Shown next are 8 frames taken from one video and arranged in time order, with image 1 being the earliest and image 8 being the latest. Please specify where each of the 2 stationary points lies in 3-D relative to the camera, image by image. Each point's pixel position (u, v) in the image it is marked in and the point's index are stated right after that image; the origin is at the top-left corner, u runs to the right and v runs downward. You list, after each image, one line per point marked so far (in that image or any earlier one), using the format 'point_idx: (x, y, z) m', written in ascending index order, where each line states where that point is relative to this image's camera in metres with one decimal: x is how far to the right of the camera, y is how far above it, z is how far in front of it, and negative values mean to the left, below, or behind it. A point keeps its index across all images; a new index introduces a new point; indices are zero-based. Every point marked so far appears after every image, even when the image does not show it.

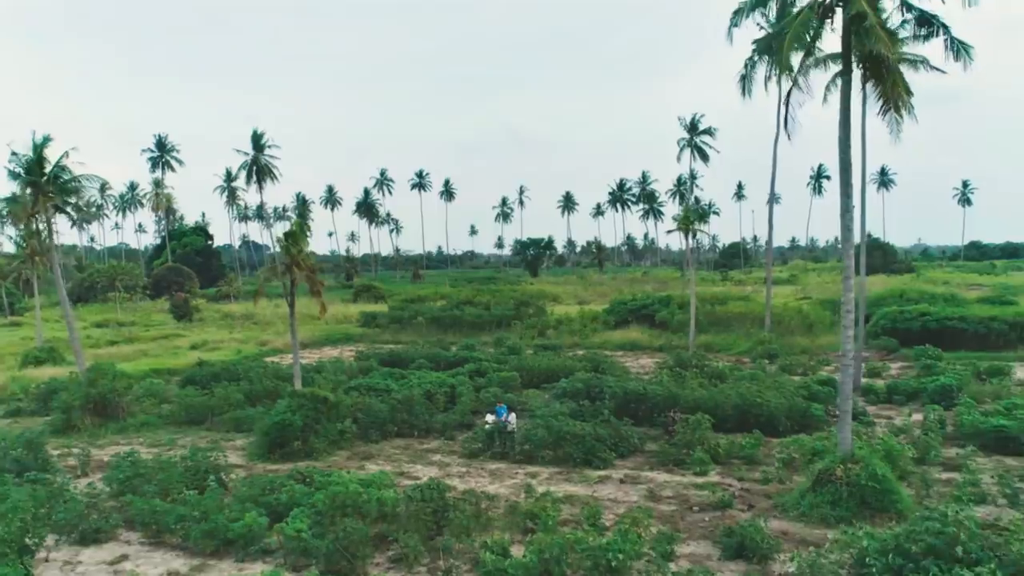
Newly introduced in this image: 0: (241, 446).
0: (-6.6, -3.9, +19.1) m
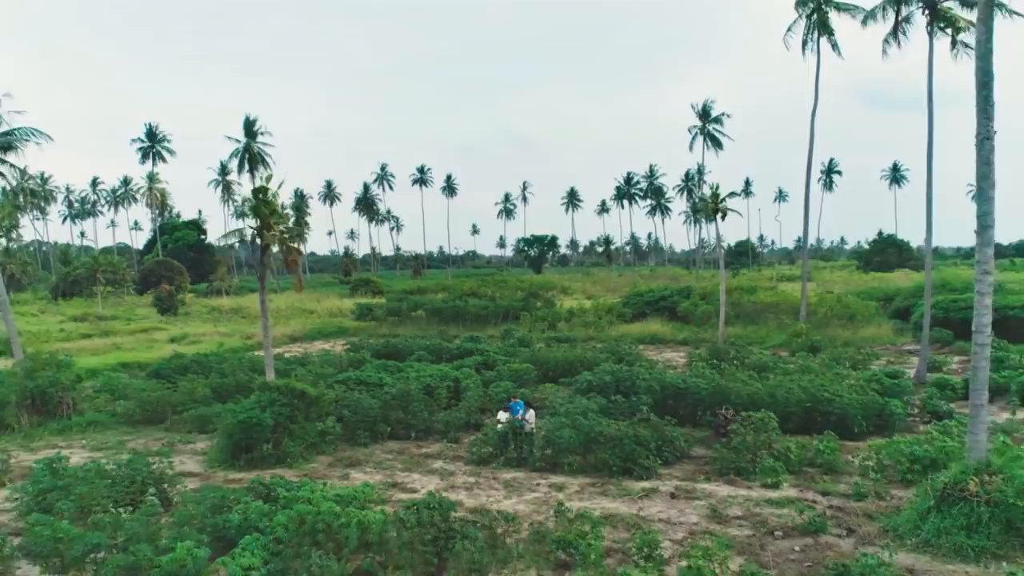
0: (-6.3, -3.3, +15.8) m
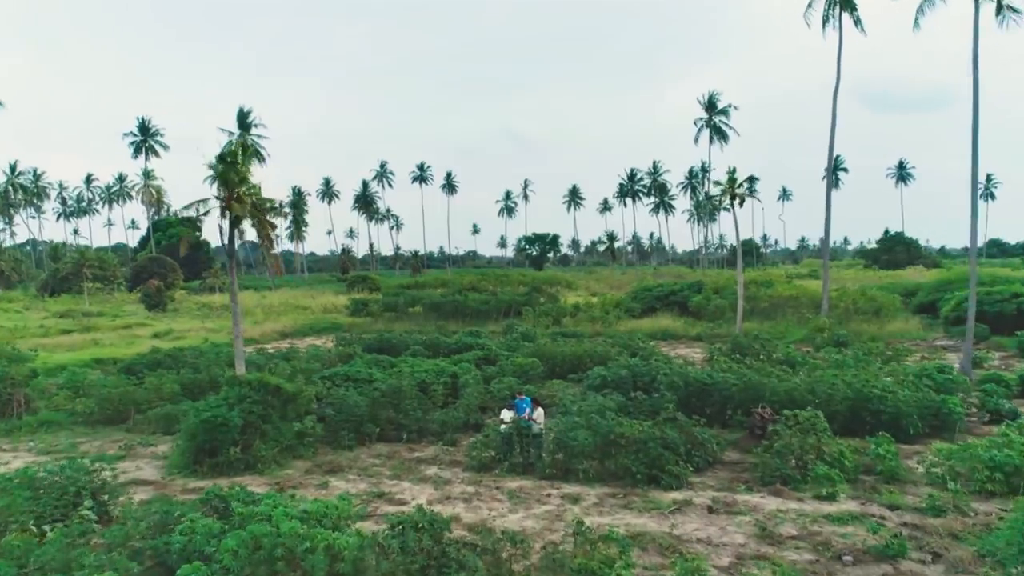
0: (-6.2, -2.9, +13.8) m
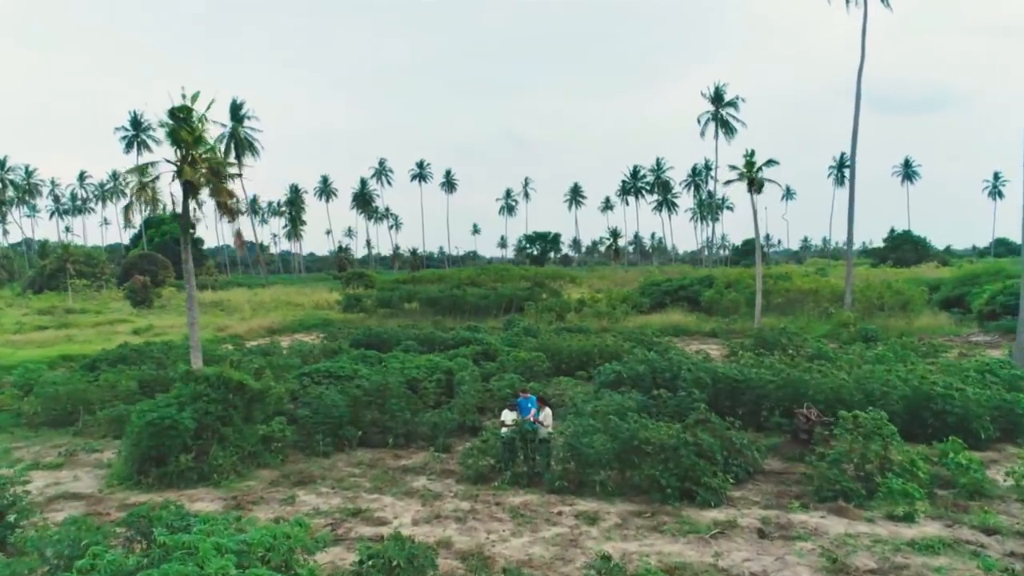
0: (-6.2, -2.6, +11.8) m
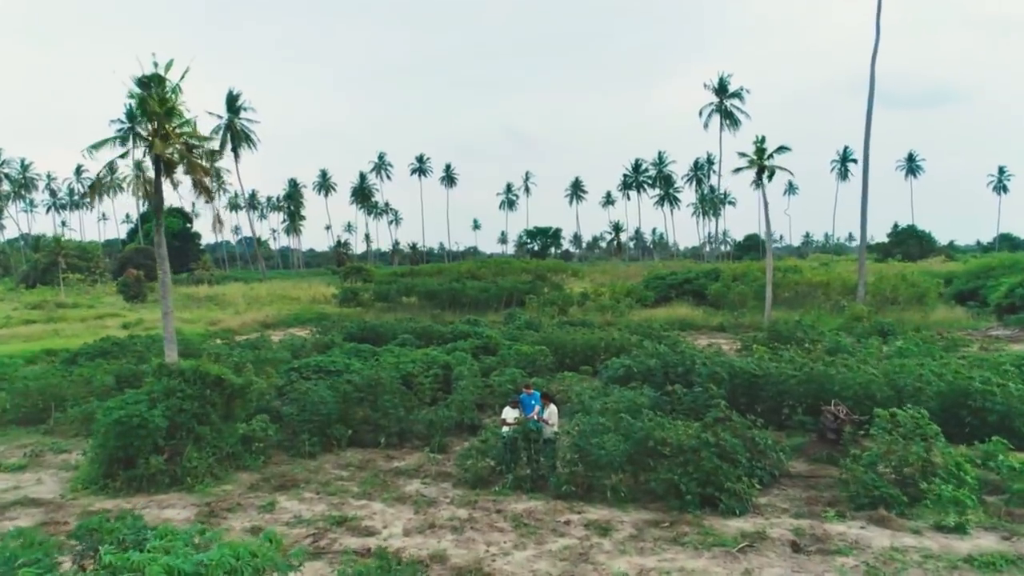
0: (-6.1, -2.5, +10.9) m
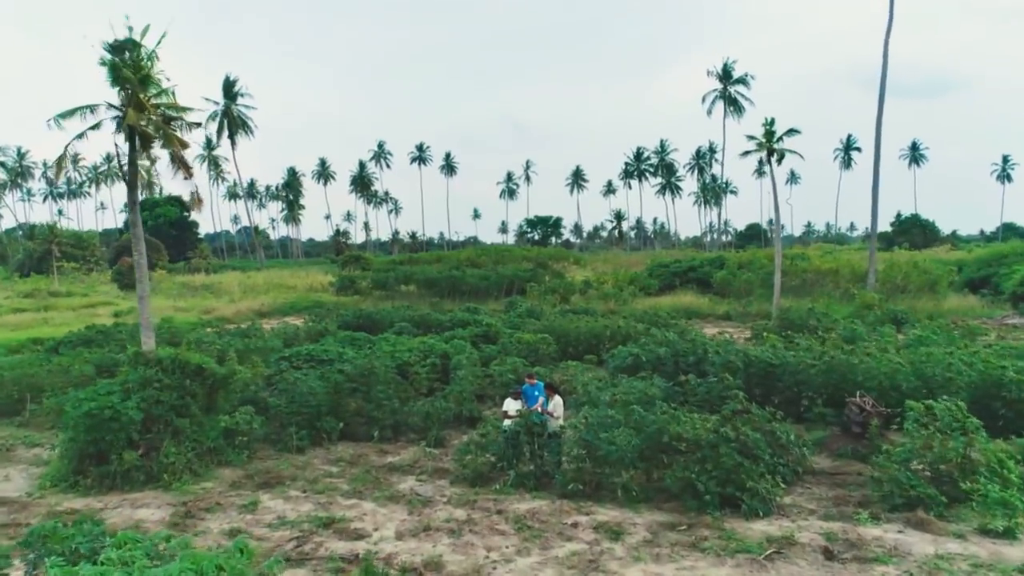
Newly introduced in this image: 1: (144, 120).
0: (-6.1, -2.2, +10.2) m
1: (-6.2, +2.8, +13.4) m
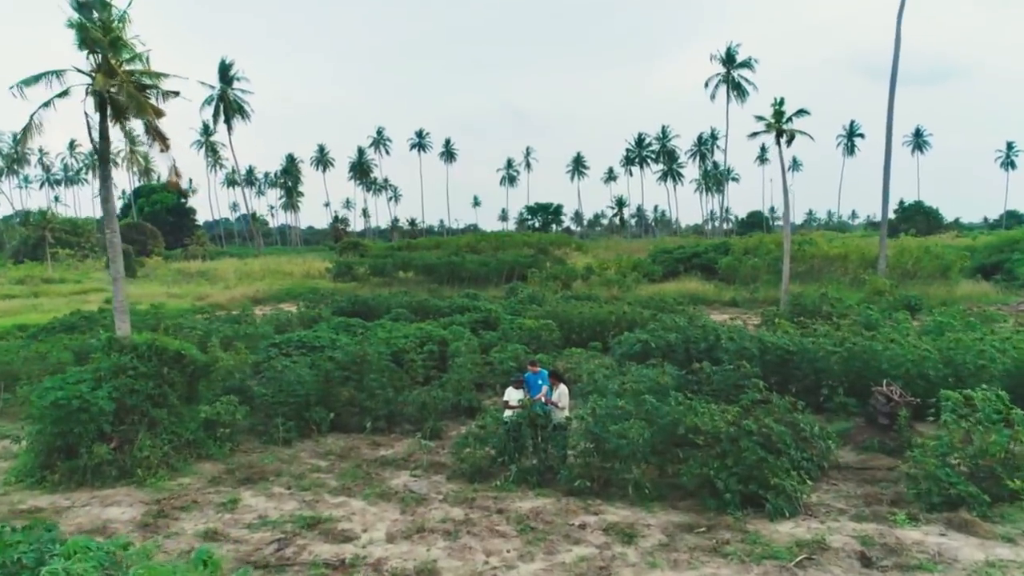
0: (-6.1, -2.0, +9.5) m
1: (-6.1, +3.1, +12.6) m
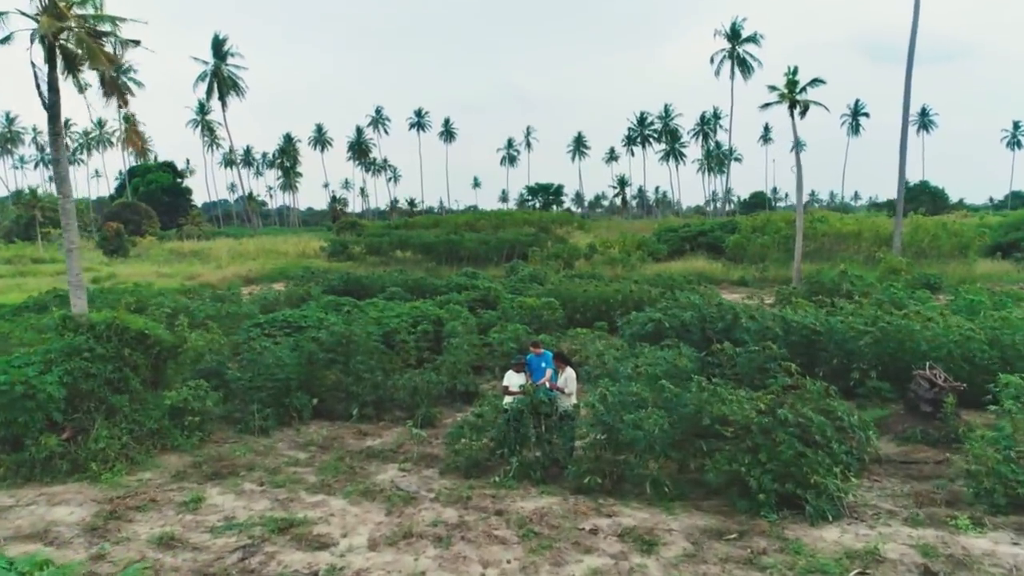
0: (-6.1, -1.7, +8.6) m
1: (-6.1, +3.4, +11.6) m
